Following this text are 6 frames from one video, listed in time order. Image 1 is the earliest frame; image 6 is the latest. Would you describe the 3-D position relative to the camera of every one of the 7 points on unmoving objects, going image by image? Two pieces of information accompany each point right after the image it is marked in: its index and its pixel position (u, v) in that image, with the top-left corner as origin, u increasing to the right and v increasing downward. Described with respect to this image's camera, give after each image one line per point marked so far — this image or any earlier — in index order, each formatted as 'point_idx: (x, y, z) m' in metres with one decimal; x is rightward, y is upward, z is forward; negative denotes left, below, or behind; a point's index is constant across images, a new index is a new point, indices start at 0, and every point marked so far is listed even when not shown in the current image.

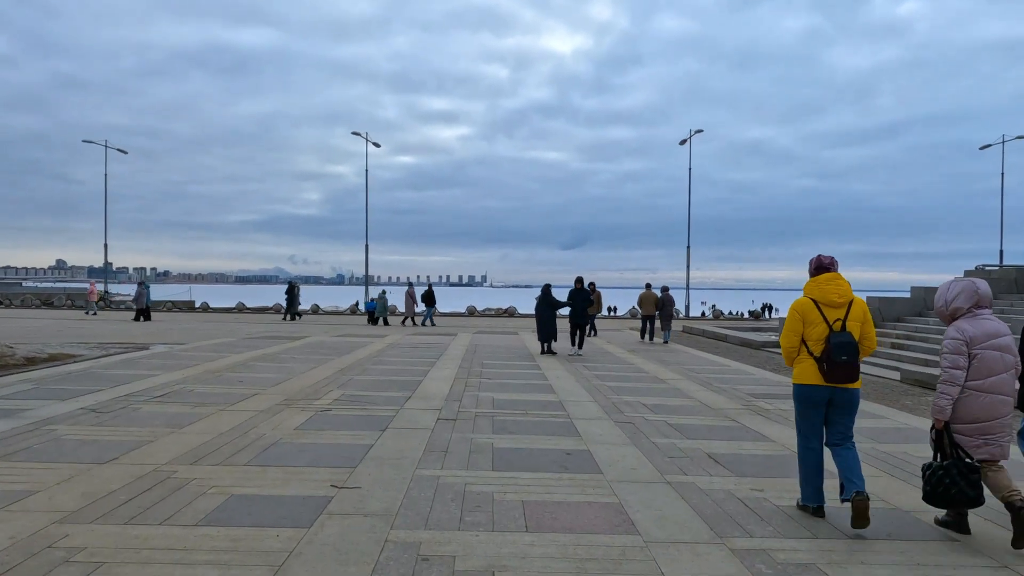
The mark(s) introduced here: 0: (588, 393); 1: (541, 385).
0: (+1.0, -1.3, +9.5) m
1: (+0.4, -1.3, +10.0) m
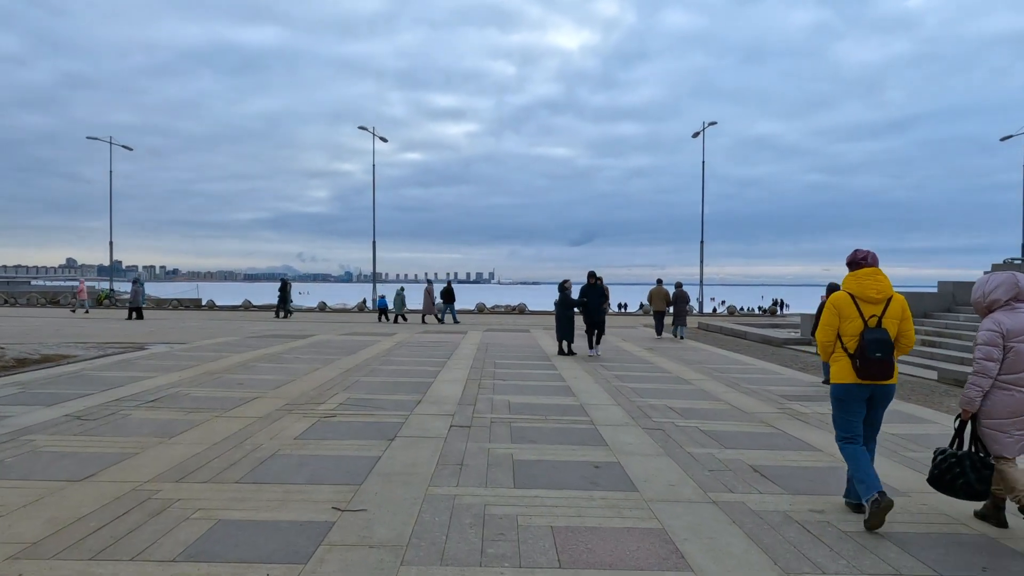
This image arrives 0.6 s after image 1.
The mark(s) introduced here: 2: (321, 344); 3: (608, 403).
0: (+1.2, -1.3, +8.9) m
1: (+0.6, -1.3, +9.4) m
2: (-4.0, -1.2, +15.3) m
3: (+1.1, -1.3, +8.3) m
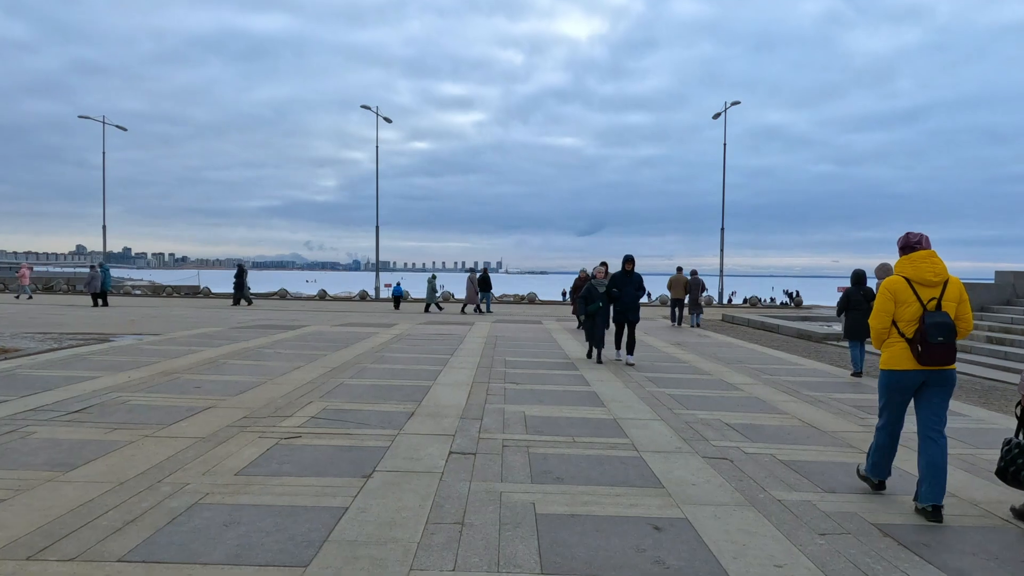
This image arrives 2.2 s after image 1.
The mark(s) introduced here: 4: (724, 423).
0: (+1.3, -1.1, +7.3) m
1: (+0.7, -1.1, +7.8) m
2: (-3.8, -0.9, +13.7) m
3: (+1.2, -1.2, +6.7) m
4: (+1.9, -1.2, +6.5) m
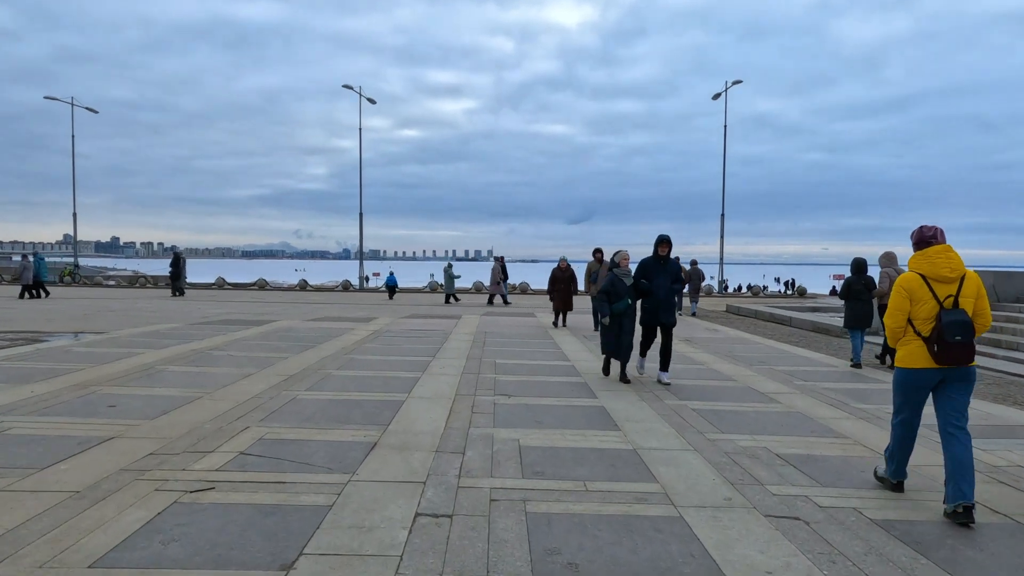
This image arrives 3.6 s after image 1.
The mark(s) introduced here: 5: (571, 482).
0: (+1.2, -1.1, +5.8) m
1: (+0.7, -1.0, +6.3) m
2: (-3.9, -0.8, +12.2) m
3: (+1.2, -1.1, +5.2) m
4: (+1.8, -1.1, +5.1) m
5: (+0.3, -1.1, +4.3) m
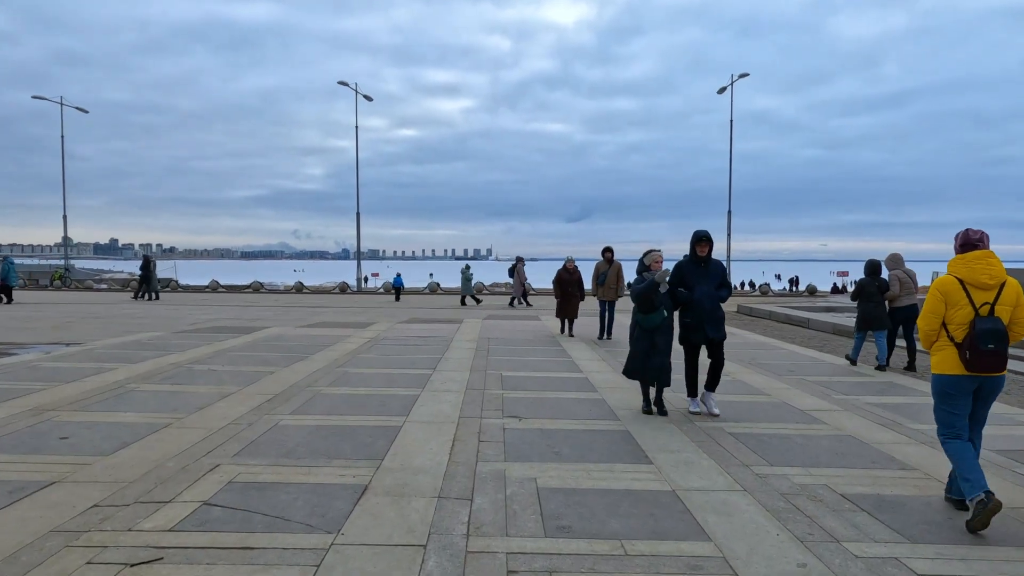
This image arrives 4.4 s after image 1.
0: (+1.3, -1.1, +5.0) m
1: (+0.8, -1.1, +5.5) m
2: (-3.8, -0.9, +11.4) m
3: (+1.3, -1.2, +4.4) m
4: (+1.9, -1.2, +4.3) m
5: (+0.4, -1.2, +3.5) m
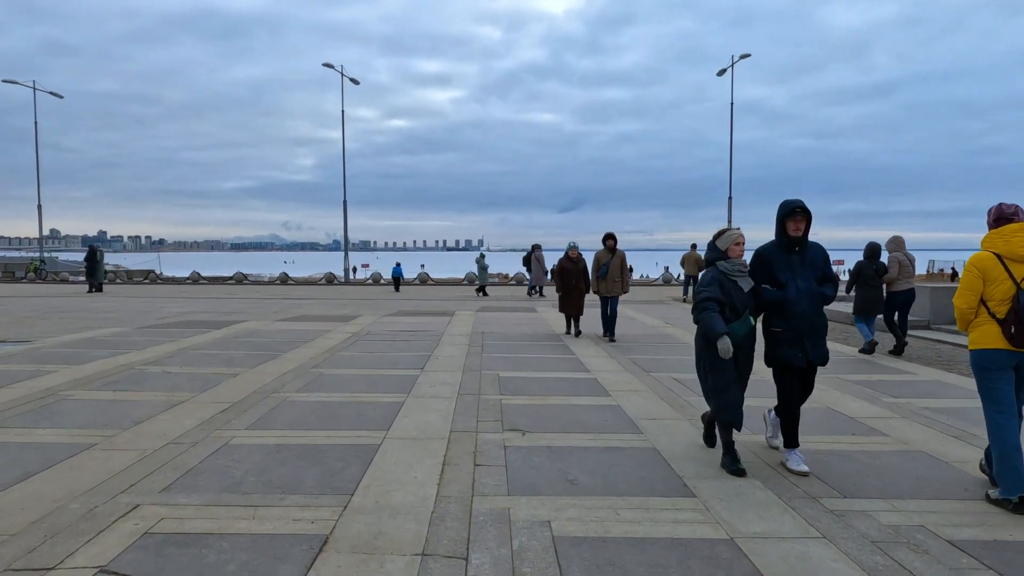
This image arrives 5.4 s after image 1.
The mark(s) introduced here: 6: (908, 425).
0: (+1.4, -1.1, +4.0) m
1: (+0.8, -1.0, +4.5) m
2: (-3.9, -0.7, +10.3) m
3: (+1.3, -1.1, +3.4) m
4: (+1.9, -1.1, +3.3) m
5: (+0.5, -1.1, +2.5) m
6: (+3.0, -1.0, +5.6) m
